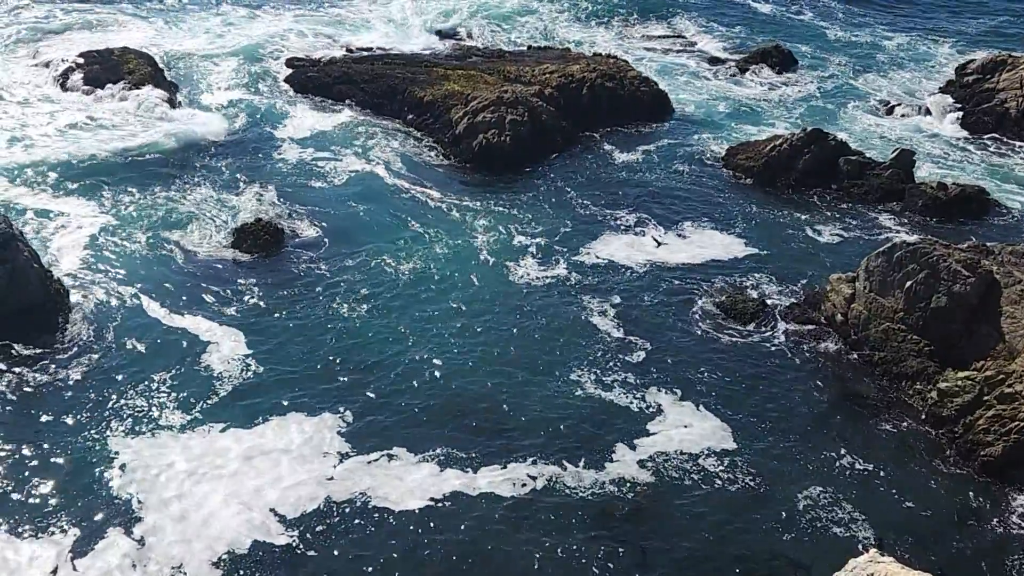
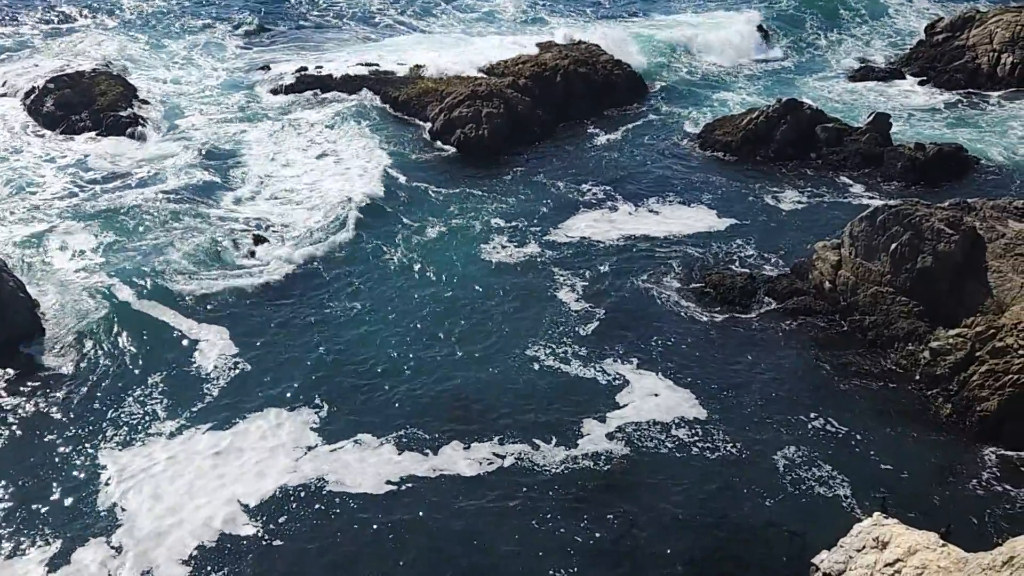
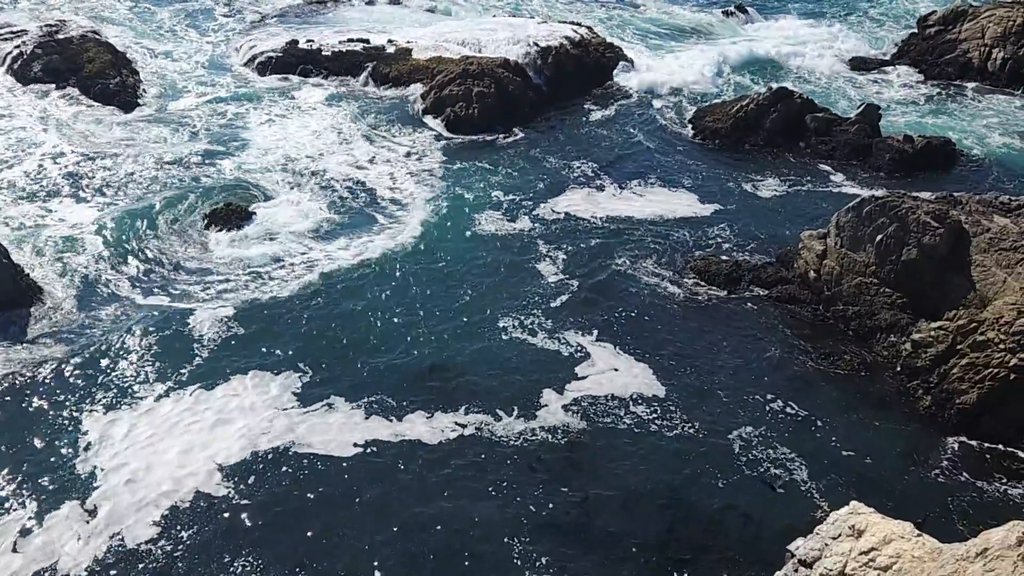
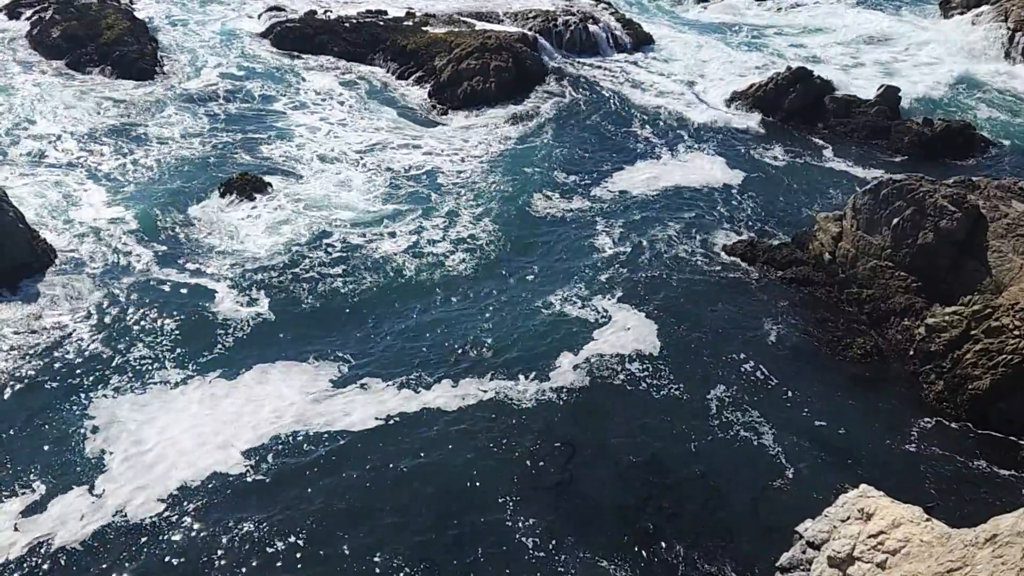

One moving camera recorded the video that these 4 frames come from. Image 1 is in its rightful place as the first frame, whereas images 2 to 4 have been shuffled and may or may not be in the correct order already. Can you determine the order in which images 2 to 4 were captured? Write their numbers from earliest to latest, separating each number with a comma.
2, 3, 4
